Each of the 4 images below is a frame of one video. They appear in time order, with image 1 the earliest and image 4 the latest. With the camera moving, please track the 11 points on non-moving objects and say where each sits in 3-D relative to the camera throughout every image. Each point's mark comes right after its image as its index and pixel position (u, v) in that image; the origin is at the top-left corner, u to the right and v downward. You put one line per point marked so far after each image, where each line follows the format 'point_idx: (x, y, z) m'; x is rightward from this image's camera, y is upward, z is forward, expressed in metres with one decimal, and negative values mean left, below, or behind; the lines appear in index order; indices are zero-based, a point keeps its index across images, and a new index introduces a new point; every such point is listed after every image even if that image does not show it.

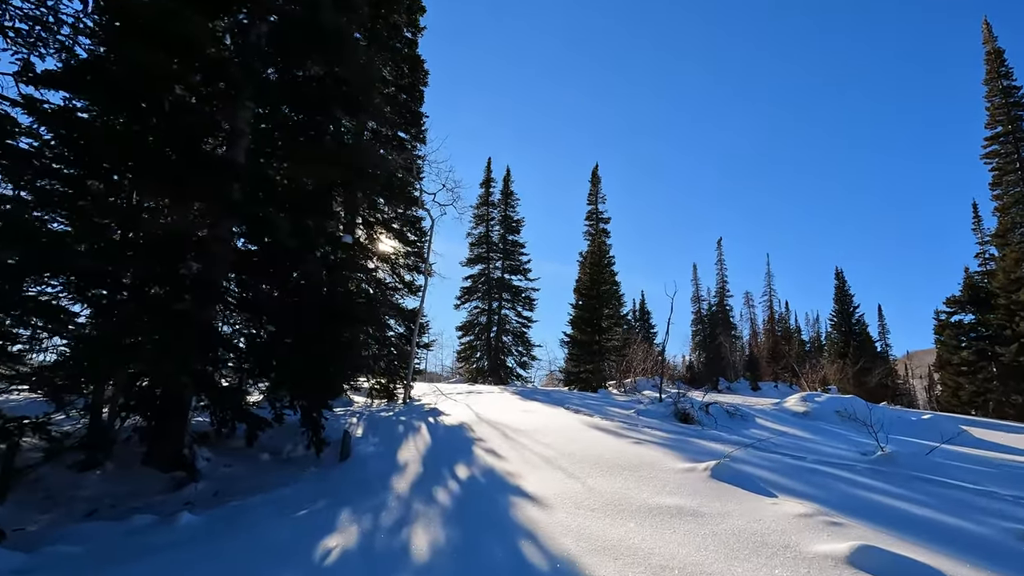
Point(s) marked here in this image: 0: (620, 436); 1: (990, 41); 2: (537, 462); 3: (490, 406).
0: (+1.5, -2.1, +7.4) m
1: (+17.6, +9.1, +19.7) m
2: (+0.3, -1.9, +5.8) m
3: (-0.5, -2.4, +10.9) m
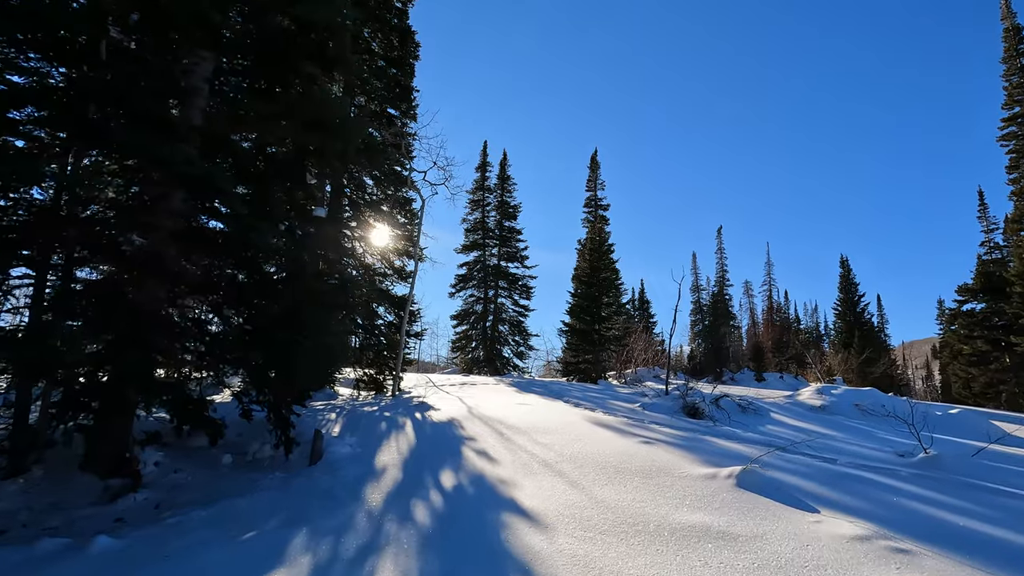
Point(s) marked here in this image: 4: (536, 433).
0: (+1.4, -1.8, +6.7) m
1: (+17.5, +9.5, +18.9) m
2: (+0.2, -1.7, +5.1) m
3: (-0.5, -2.1, +10.1) m
4: (+0.3, -1.8, +6.6) m
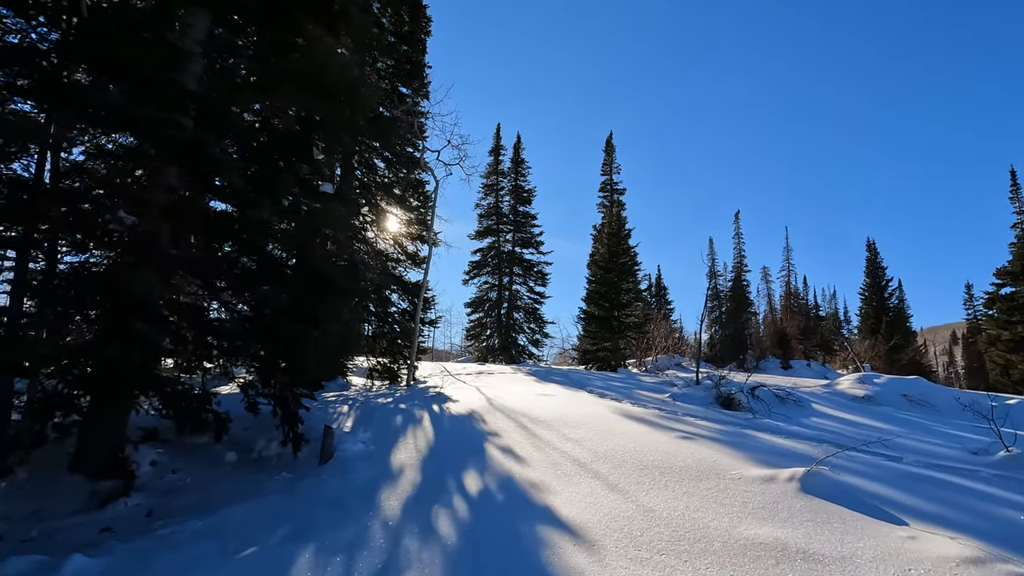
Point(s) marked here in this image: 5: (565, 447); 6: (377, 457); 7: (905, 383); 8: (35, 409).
0: (+1.7, -1.6, +6.1) m
1: (+18.0, +10.1, +17.7) m
2: (+0.5, -1.5, +4.6) m
3: (-0.2, -1.8, +9.6) m
4: (+0.6, -1.6, +6.1) m
5: (+0.5, -1.6, +5.3) m
6: (-1.3, -1.6, +5.0) m
7: (+6.8, -1.6, +9.3) m
8: (-4.1, -1.0, +4.6) m
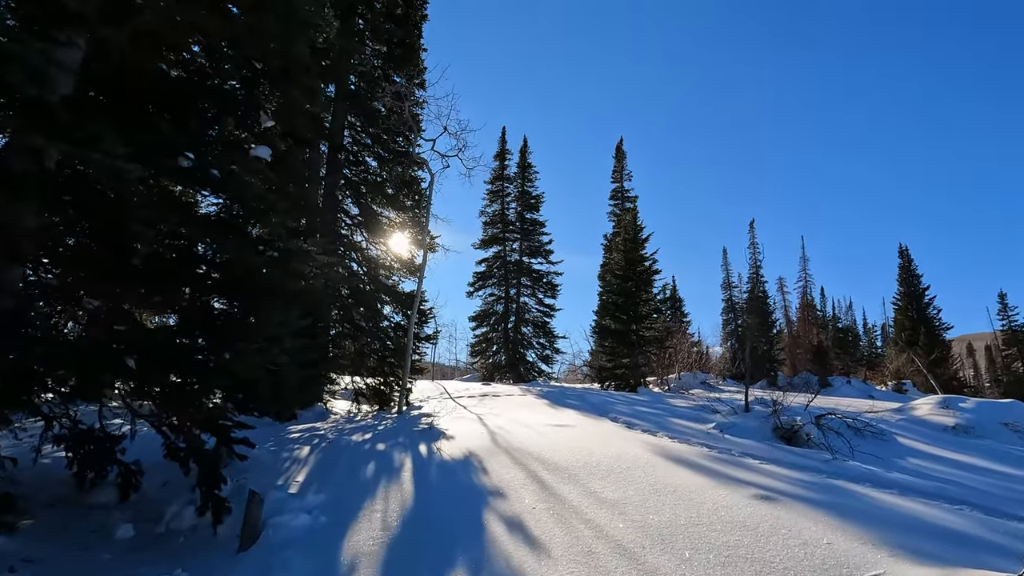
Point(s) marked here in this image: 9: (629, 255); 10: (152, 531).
0: (+1.8, -1.6, +4.5) m
1: (+18.1, +9.9, +16.2) m
2: (+0.5, -1.5, +3.0) m
3: (0.0, -2.0, +8.0) m
4: (+0.7, -1.6, +4.5) m
5: (+0.6, -1.6, +3.7) m
6: (-1.2, -1.6, +3.4) m
7: (+7.0, -1.7, +7.6) m
8: (-4.0, -1.1, +3.0) m
9: (+4.1, +1.1, +18.9) m
10: (-2.6, -1.8, +3.9) m
